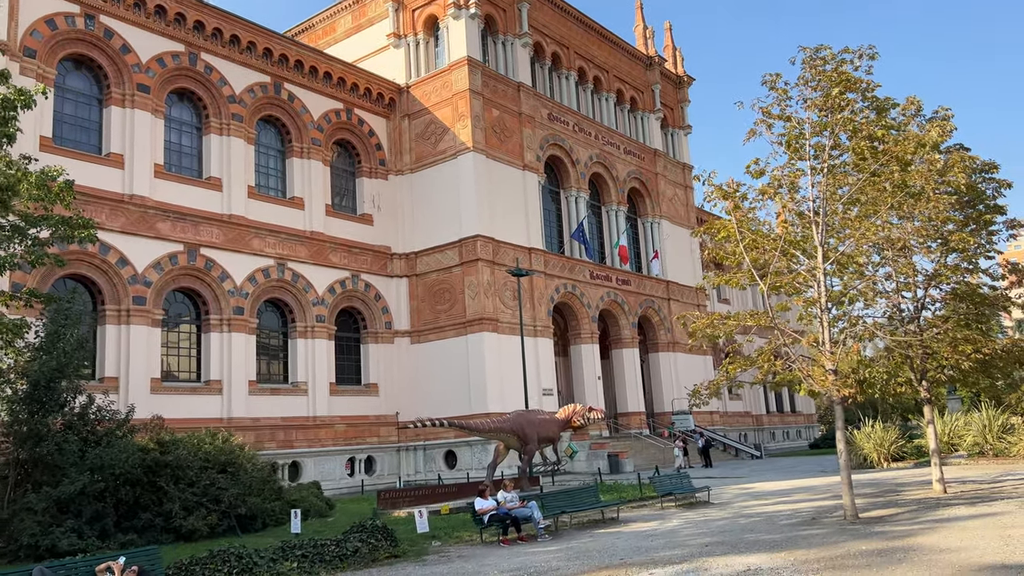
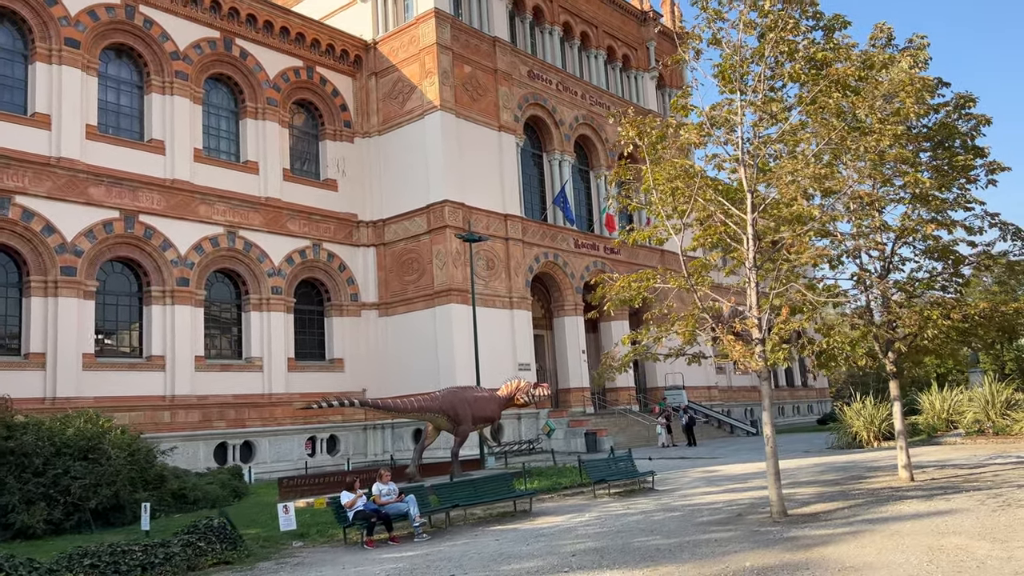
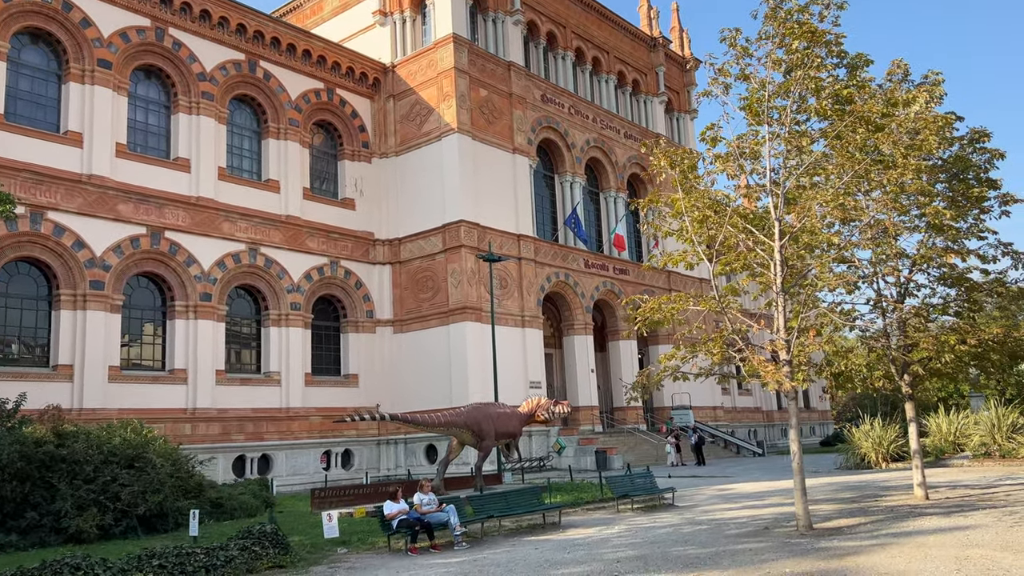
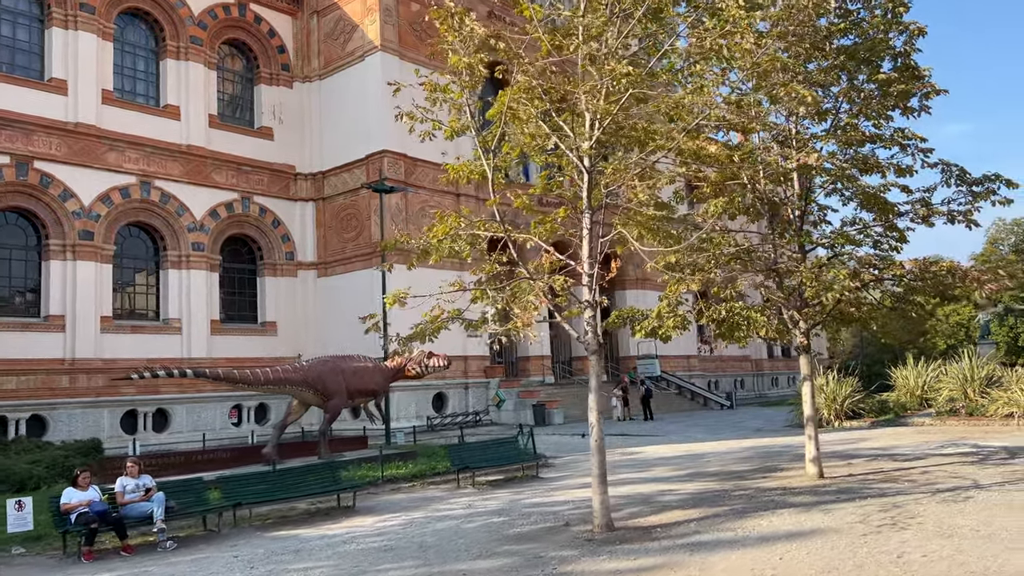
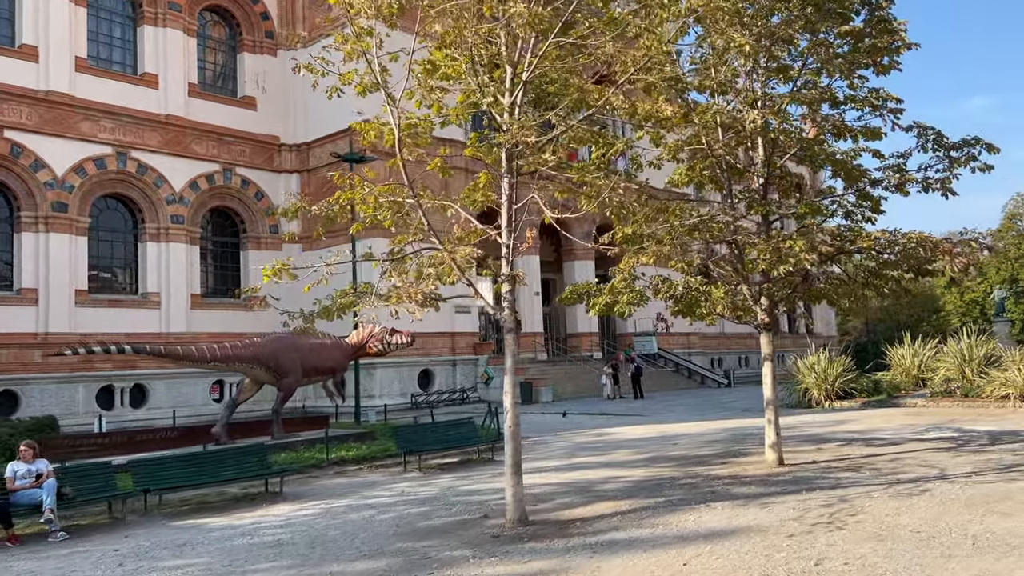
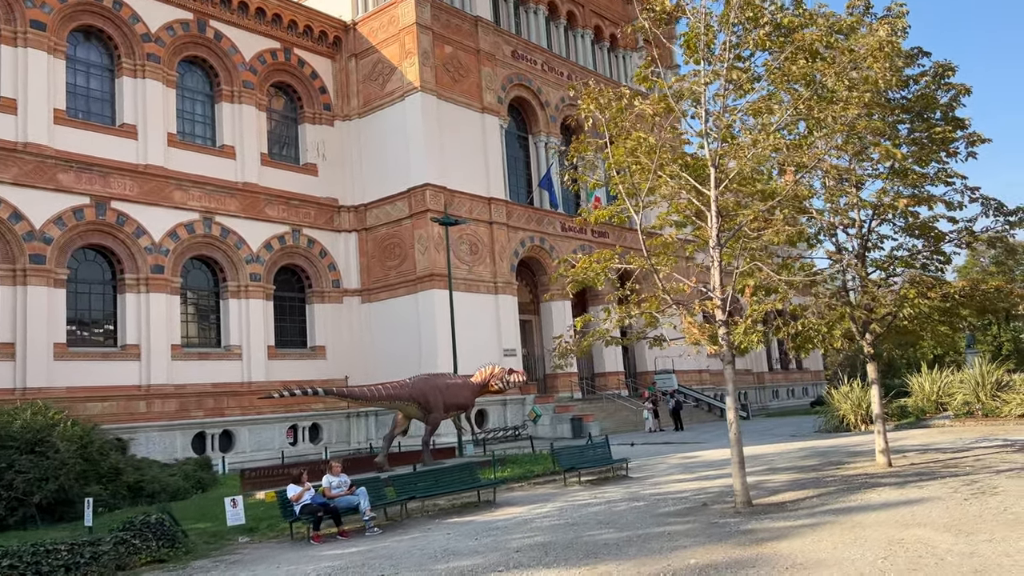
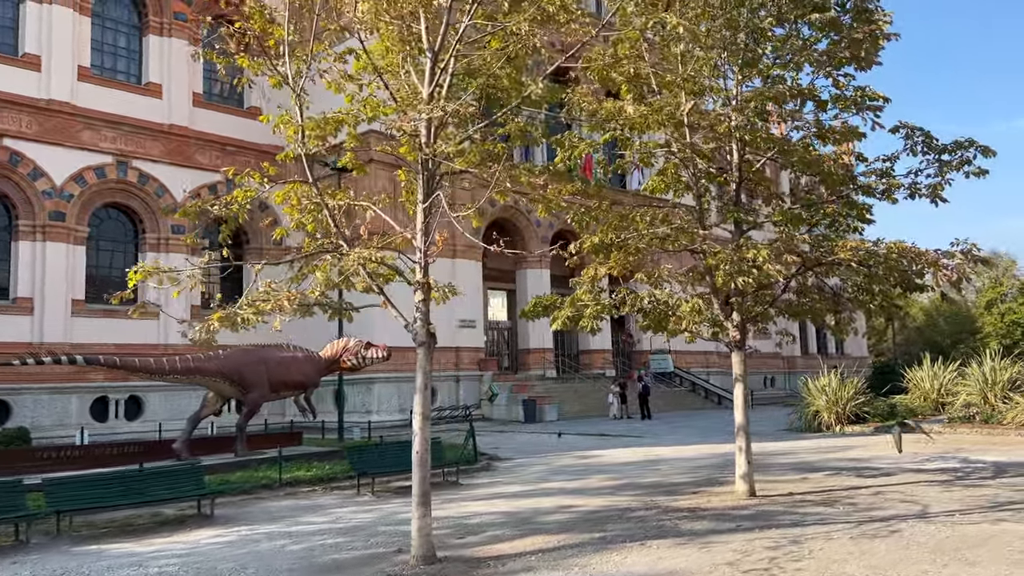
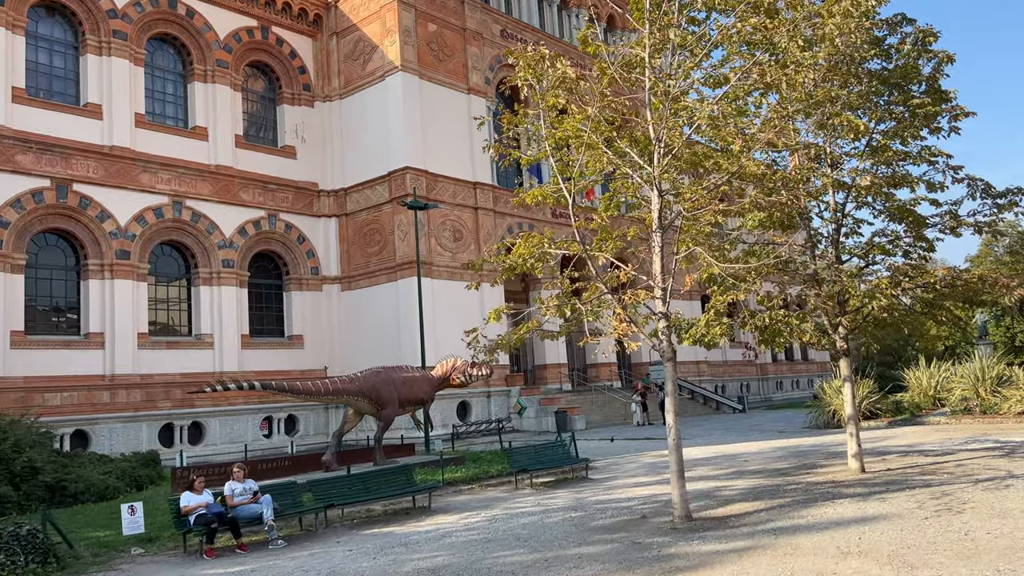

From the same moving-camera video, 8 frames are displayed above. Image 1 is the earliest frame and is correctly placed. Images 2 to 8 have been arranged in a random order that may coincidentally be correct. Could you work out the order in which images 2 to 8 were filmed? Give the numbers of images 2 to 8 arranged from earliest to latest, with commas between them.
3, 2, 6, 8, 4, 5, 7
